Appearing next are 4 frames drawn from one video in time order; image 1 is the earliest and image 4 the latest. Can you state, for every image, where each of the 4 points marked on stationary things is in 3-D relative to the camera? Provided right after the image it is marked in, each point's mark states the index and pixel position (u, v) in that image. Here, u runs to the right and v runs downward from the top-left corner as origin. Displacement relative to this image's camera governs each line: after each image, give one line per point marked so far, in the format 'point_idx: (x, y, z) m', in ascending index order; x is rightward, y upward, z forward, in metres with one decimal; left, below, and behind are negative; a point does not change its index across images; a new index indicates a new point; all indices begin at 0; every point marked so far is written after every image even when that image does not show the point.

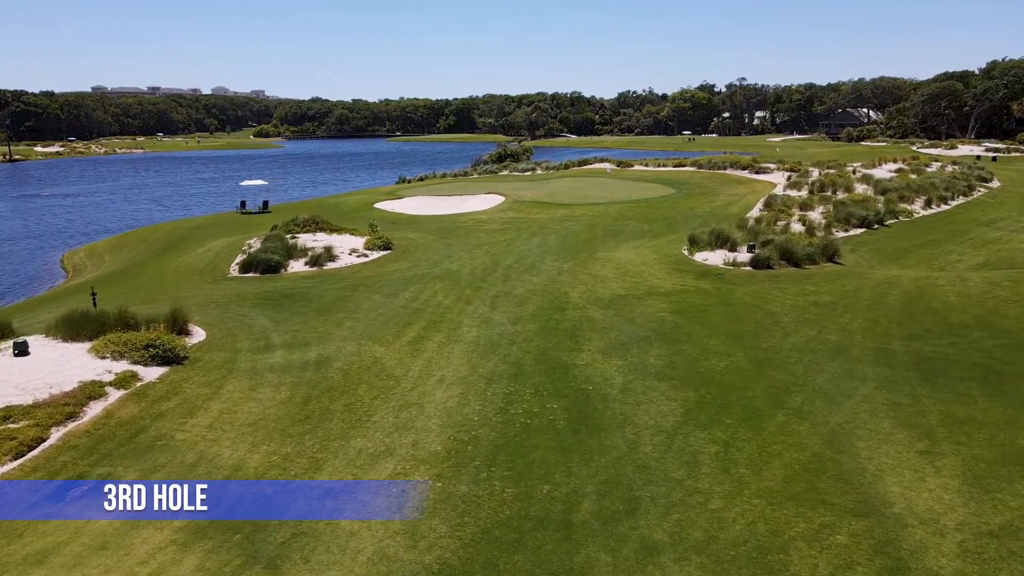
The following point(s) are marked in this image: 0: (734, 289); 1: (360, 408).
0: (+5.1, 0.0, +17.3) m
1: (-2.3, -1.8, +11.5) m
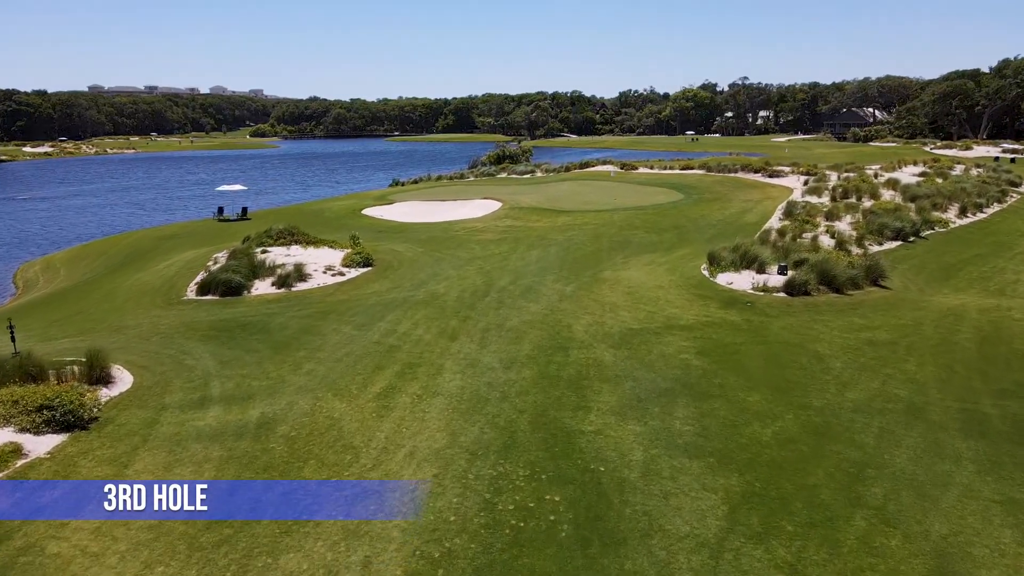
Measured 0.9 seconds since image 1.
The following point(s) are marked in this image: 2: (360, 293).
0: (+5.0, -0.7, +14.6) m
1: (-2.5, -2.5, +8.8) m
2: (-3.9, -0.1, +19.2) m
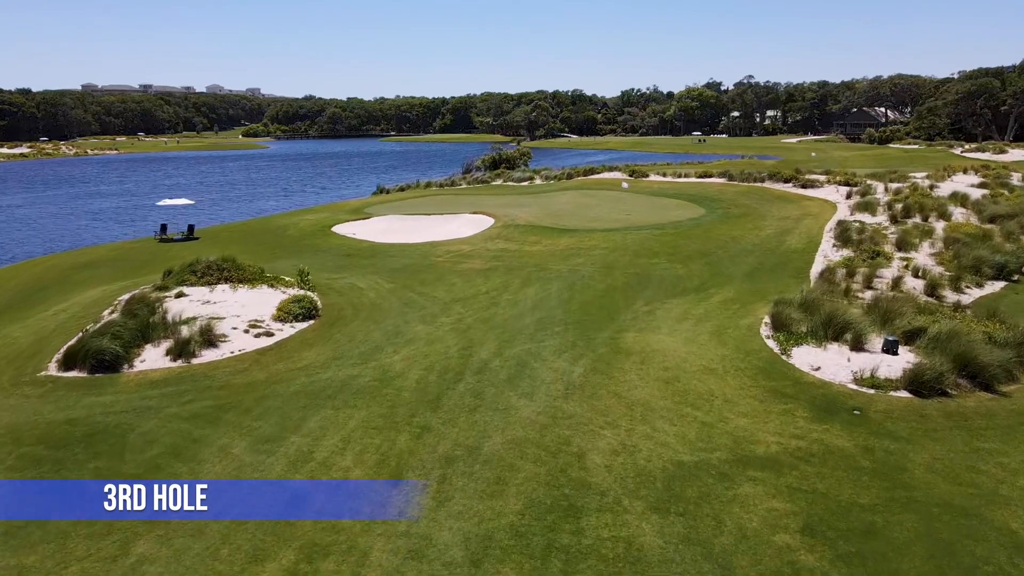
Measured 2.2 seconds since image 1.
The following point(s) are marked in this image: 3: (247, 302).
0: (+4.7, -2.0, +9.1) m
1: (-2.7, -3.8, +3.3) m
2: (-4.2, -1.5, +13.7) m
3: (-6.3, -0.3, +17.9) m
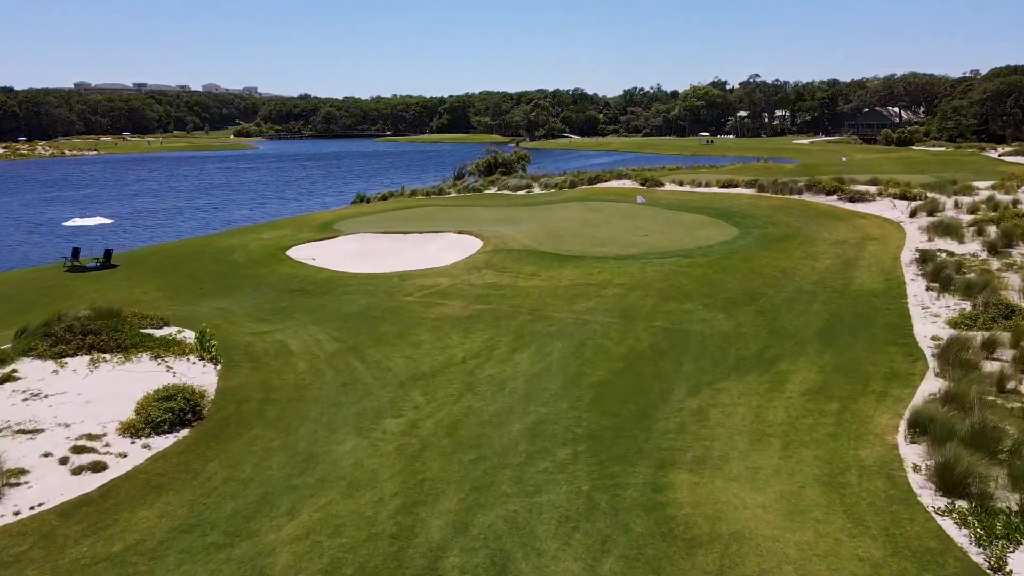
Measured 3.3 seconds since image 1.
0: (+4.4, -3.4, +3.2) m
1: (-3.0, -5.2, -2.6) m
2: (-4.5, -2.8, +7.9) m
3: (-6.6, -1.7, +12.0) m
